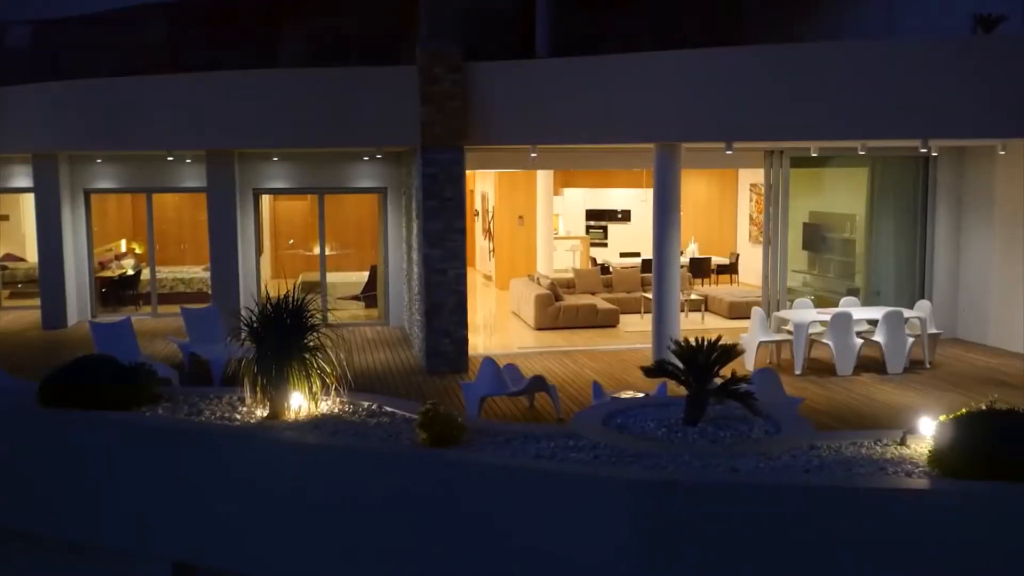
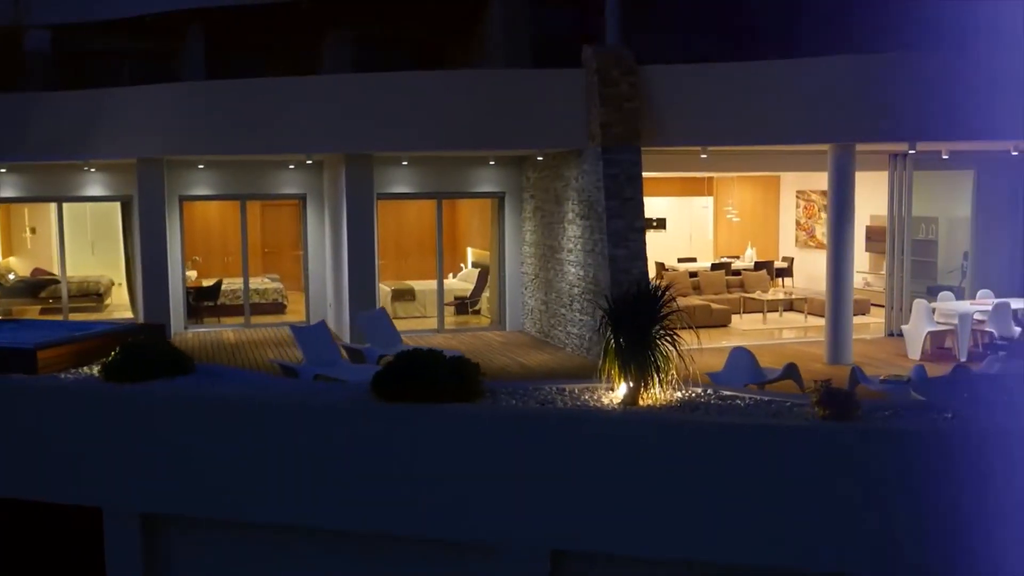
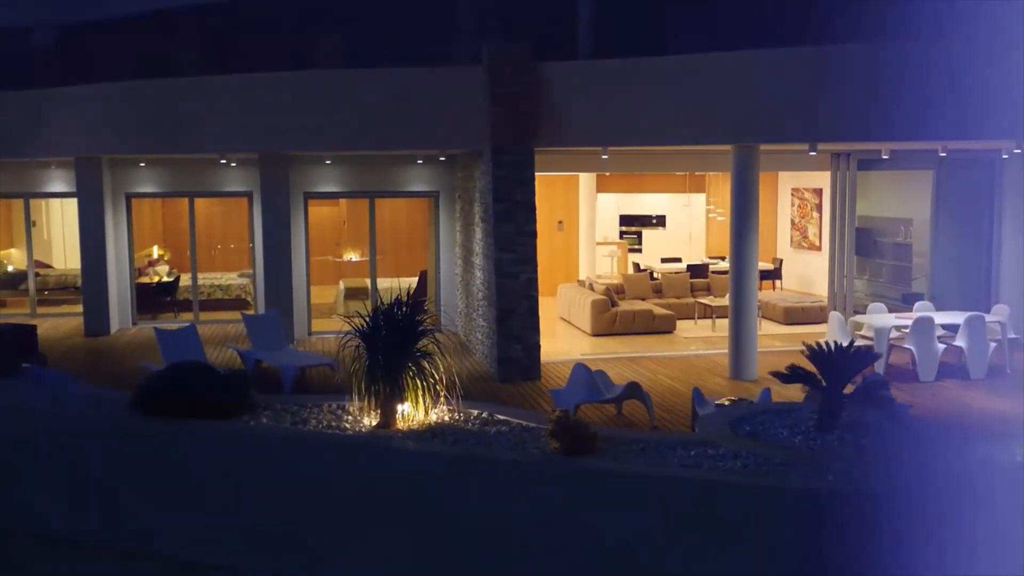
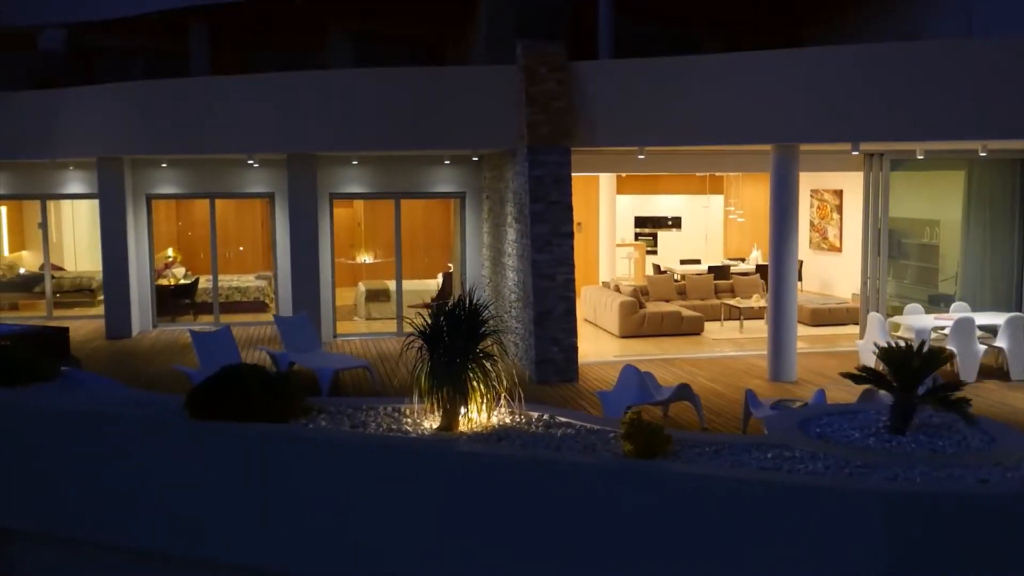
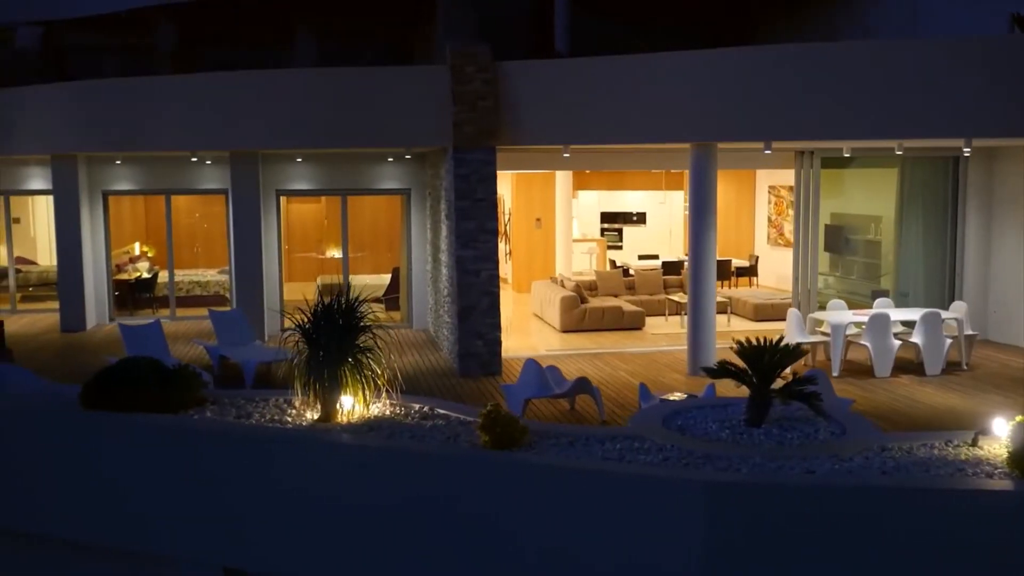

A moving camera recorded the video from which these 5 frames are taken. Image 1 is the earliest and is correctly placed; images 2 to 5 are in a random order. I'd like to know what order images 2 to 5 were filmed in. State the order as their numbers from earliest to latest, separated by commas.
5, 3, 4, 2
